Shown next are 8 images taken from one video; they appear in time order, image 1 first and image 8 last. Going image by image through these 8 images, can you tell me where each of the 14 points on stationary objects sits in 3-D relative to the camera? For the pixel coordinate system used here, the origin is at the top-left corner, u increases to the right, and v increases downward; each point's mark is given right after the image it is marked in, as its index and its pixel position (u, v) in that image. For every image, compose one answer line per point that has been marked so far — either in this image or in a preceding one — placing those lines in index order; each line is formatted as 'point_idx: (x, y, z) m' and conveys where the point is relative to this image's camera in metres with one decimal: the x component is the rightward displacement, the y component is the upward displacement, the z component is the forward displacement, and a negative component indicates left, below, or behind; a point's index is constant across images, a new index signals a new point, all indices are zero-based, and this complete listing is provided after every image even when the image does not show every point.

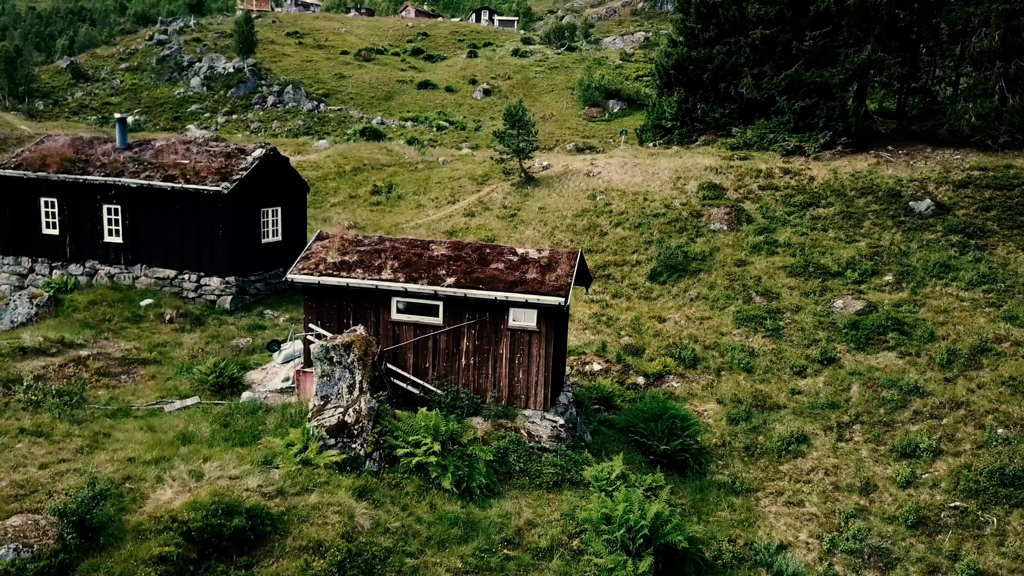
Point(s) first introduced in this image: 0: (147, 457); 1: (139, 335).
0: (-6.0, -2.8, +12.6) m
1: (-9.8, -1.2, +19.9) m
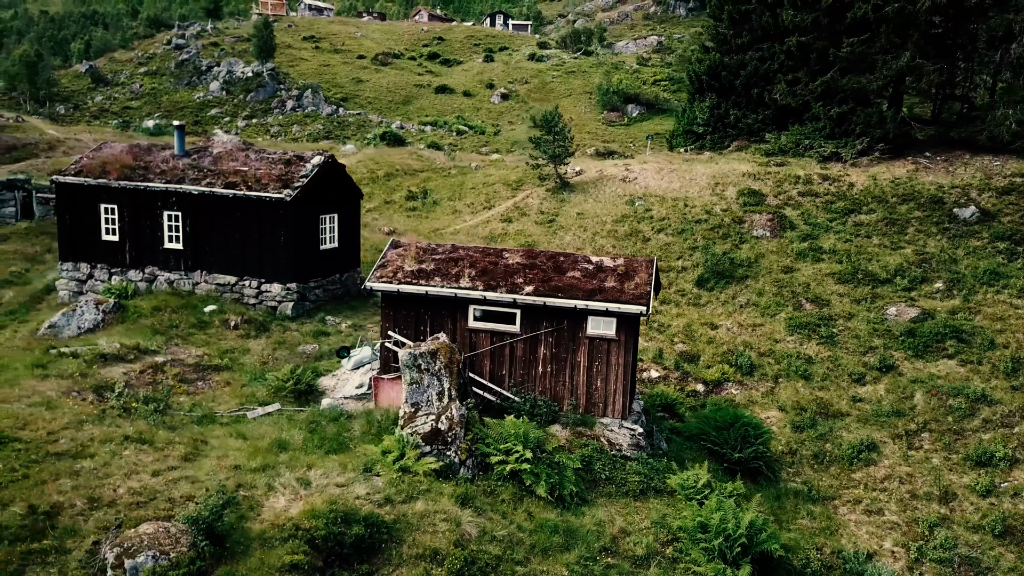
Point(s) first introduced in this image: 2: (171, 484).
0: (-4.3, -3.0, +12.7) m
1: (-8.1, -1.4, +20.1) m
2: (-5.3, -3.1, +11.8) m
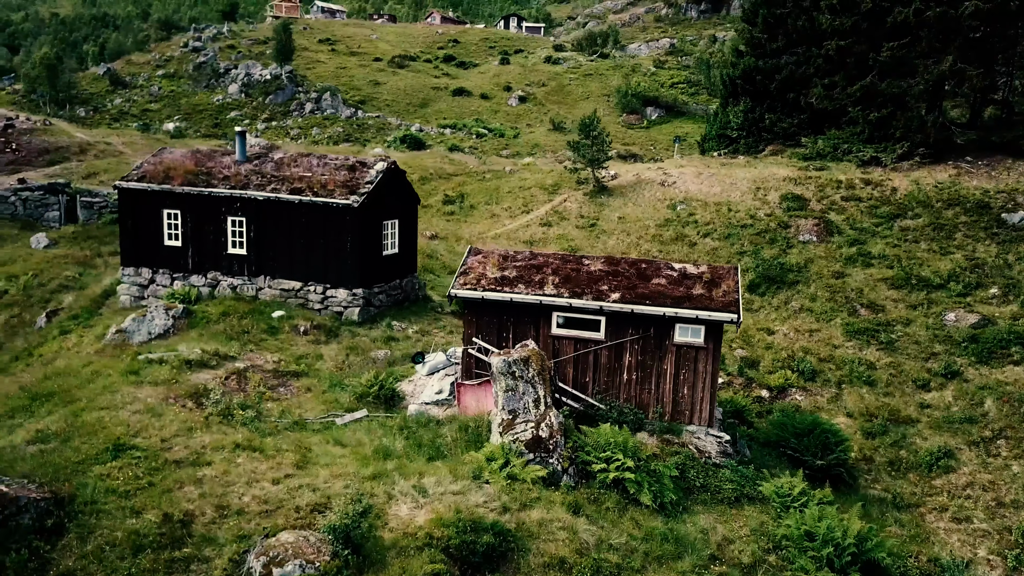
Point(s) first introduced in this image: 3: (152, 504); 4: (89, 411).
0: (-2.4, -3.1, +12.8) m
1: (-6.2, -1.6, +20.2) m
2: (-3.4, -3.2, +11.8) m
3: (-5.3, -3.2, +11.2) m
4: (-7.8, -2.3, +14.0) m
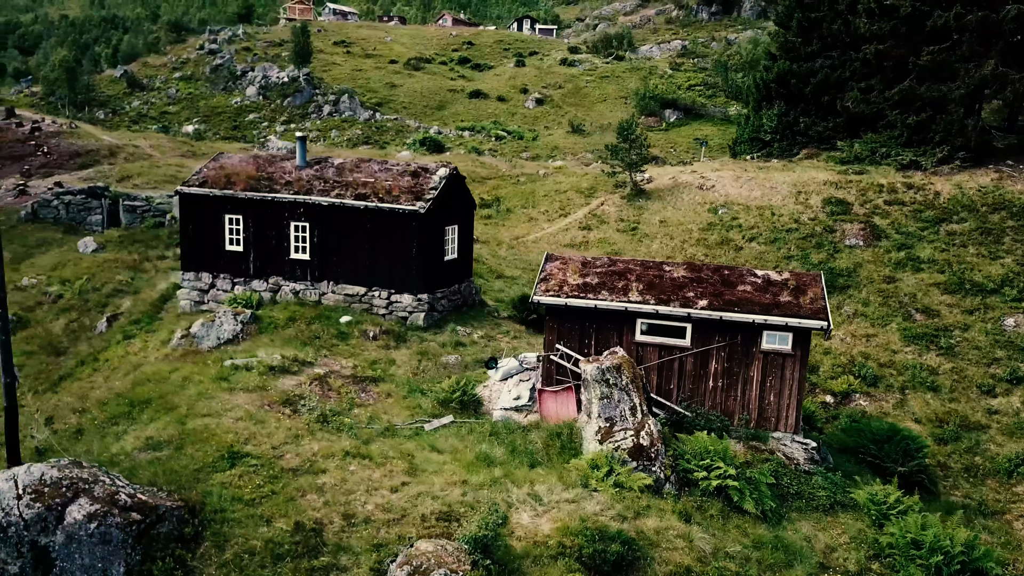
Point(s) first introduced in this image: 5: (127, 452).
0: (-0.6, -3.3, +12.9) m
1: (-4.3, -1.7, +20.3) m
2: (-1.6, -3.3, +11.9) m
3: (-3.5, -3.4, +11.3) m
4: (-5.9, -2.4, +14.1) m
5: (-6.6, -2.8, +12.9) m
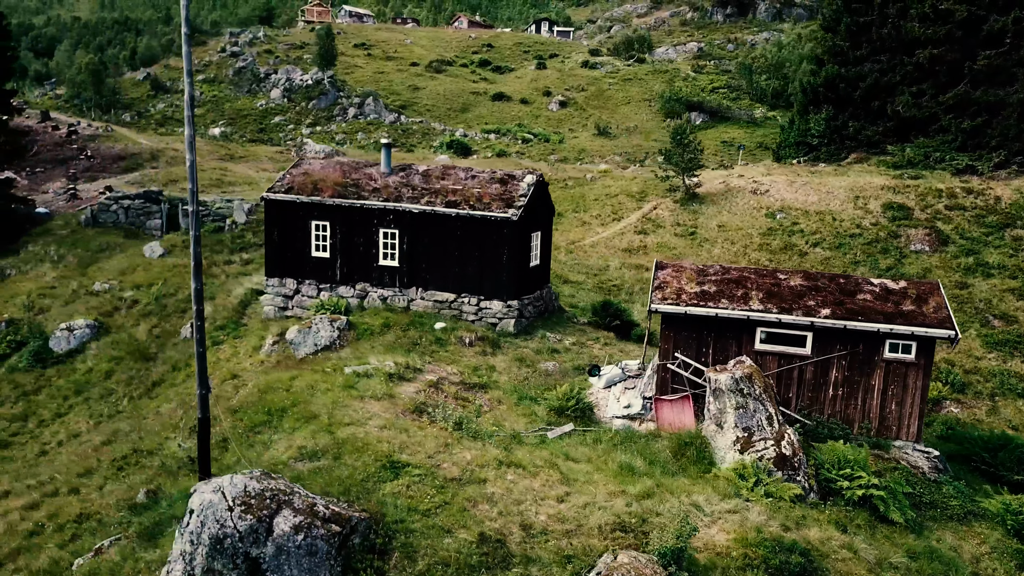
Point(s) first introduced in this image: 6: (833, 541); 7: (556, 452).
0: (+2.1, -3.5, +12.9) m
1: (-1.6, -1.9, +20.4) m
2: (+1.1, -3.5, +12.0) m
3: (-0.8, -3.5, +11.4) m
4: (-3.3, -2.6, +14.2) m
5: (-3.9, -3.0, +13.0) m
6: (+5.2, -4.1, +12.3) m
7: (+0.9, -3.3, +15.1) m
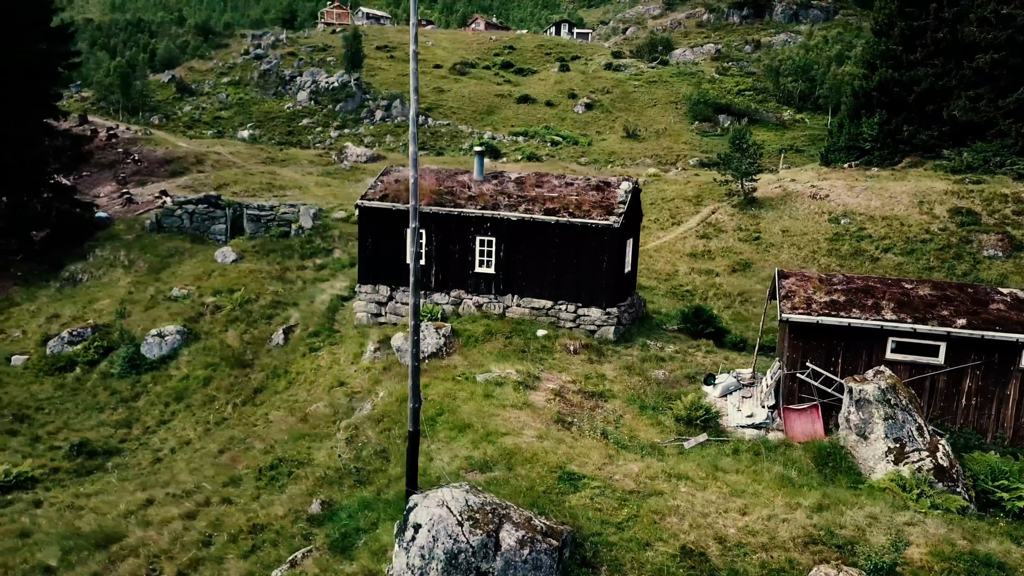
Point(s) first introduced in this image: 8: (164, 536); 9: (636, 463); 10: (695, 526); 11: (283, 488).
0: (+5.1, -3.7, +13.0) m
1: (+1.4, -2.1, +20.4) m
2: (+4.1, -3.7, +12.0) m
3: (+2.1, -3.7, +11.4) m
4: (-0.3, -2.8, +14.3) m
5: (-1.0, -3.2, +13.1) m
6: (+8.2, -4.3, +12.3) m
7: (+3.8, -3.5, +15.2) m
8: (-6.4, -4.6, +13.9) m
9: (+2.2, -3.2, +13.8) m
10: (+2.8, -3.7, +11.8) m
11: (-4.4, -3.9, +14.7) m
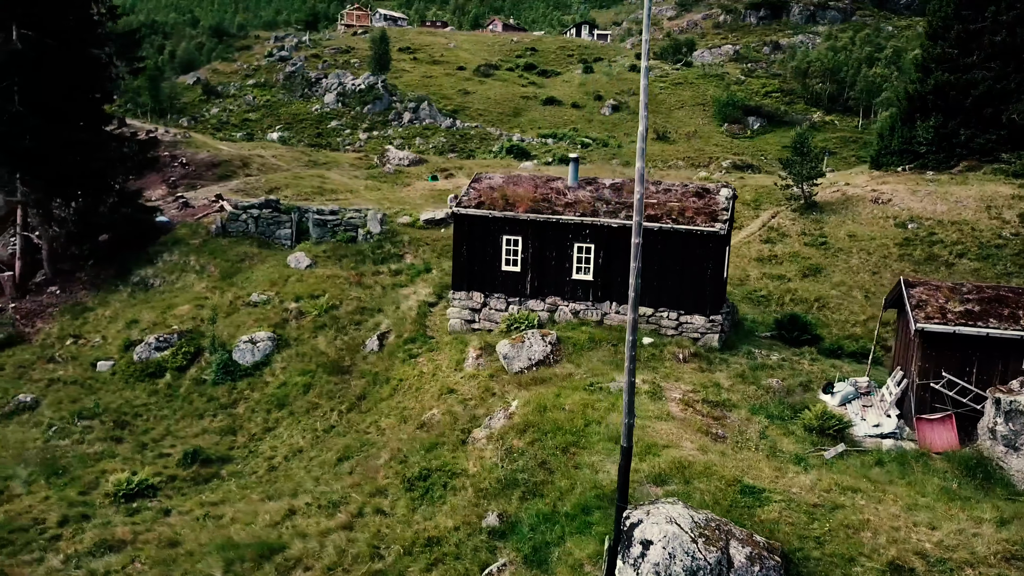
0: (+8.1, -3.9, +12.9) m
1: (+4.5, -2.4, +20.4) m
2: (+7.1, -3.9, +12.0) m
3: (+5.2, -4.0, +11.4) m
4: (+2.7, -3.0, +14.2) m
5: (+2.1, -3.4, +13.1) m
6: (+11.2, -4.6, +12.2) m
7: (+6.9, -3.7, +15.1) m
8: (-3.4, -4.8, +13.9) m
9: (+5.3, -3.4, +13.7) m
10: (+5.9, -3.9, +11.7) m
11: (-1.4, -4.1, +14.7) m
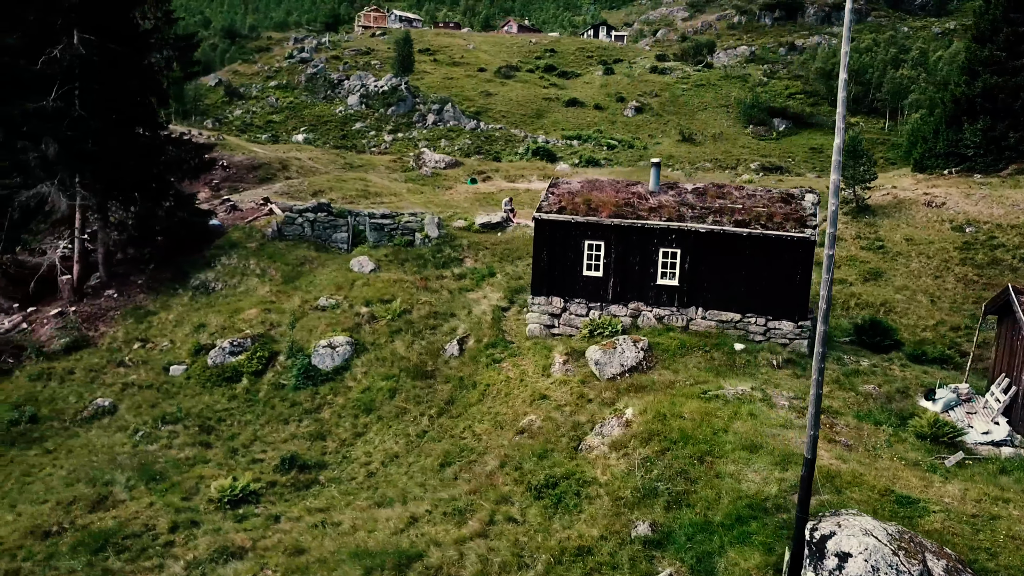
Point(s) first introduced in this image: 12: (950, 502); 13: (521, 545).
0: (+10.7, -4.0, +12.8) m
1: (+7.1, -2.5, +20.3) m
2: (+9.7, -4.1, +11.9) m
3: (+7.8, -4.1, +11.4) m
4: (+5.4, -3.2, +14.2) m
5: (+4.7, -3.6, +13.0) m
6: (+13.8, -4.7, +12.2) m
7: (+9.5, -3.9, +15.1) m
8: (-0.8, -4.9, +13.9) m
9: (+7.9, -3.6, +13.7) m
10: (+8.4, -4.1, +11.7) m
11: (+1.2, -4.3, +14.7) m
12: (+7.5, -3.6, +12.9) m
13: (+0.1, -4.7, +13.9) m
